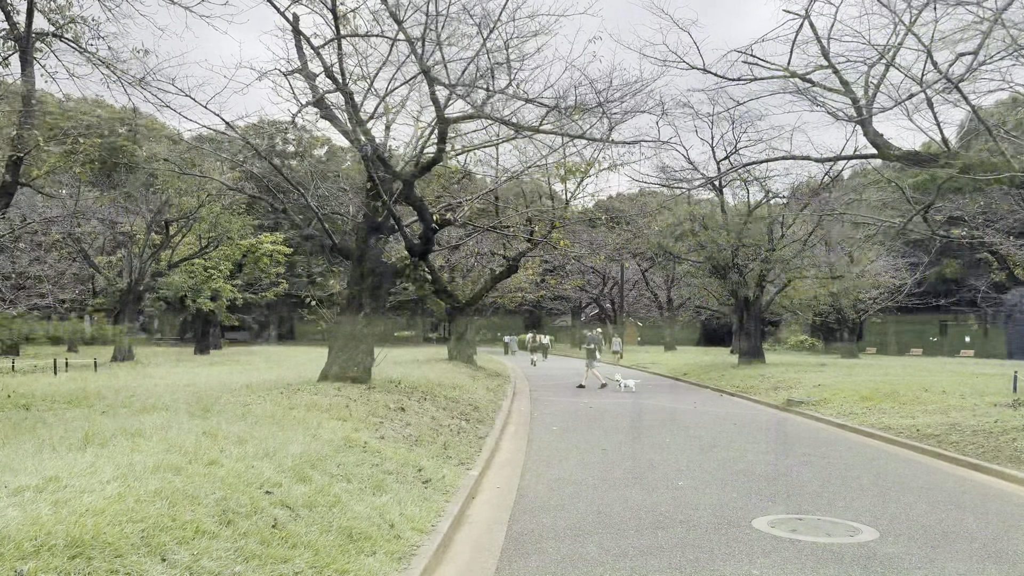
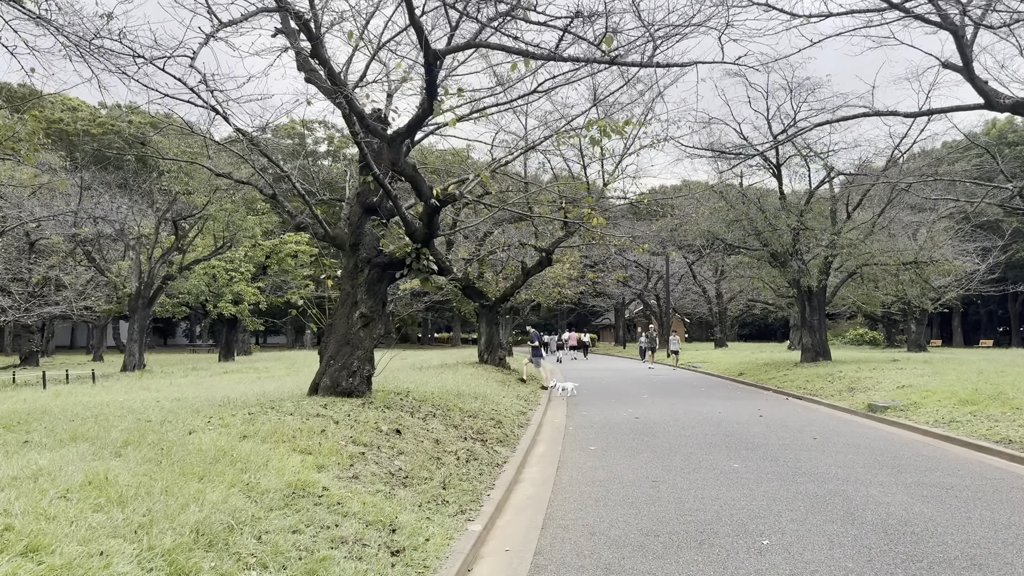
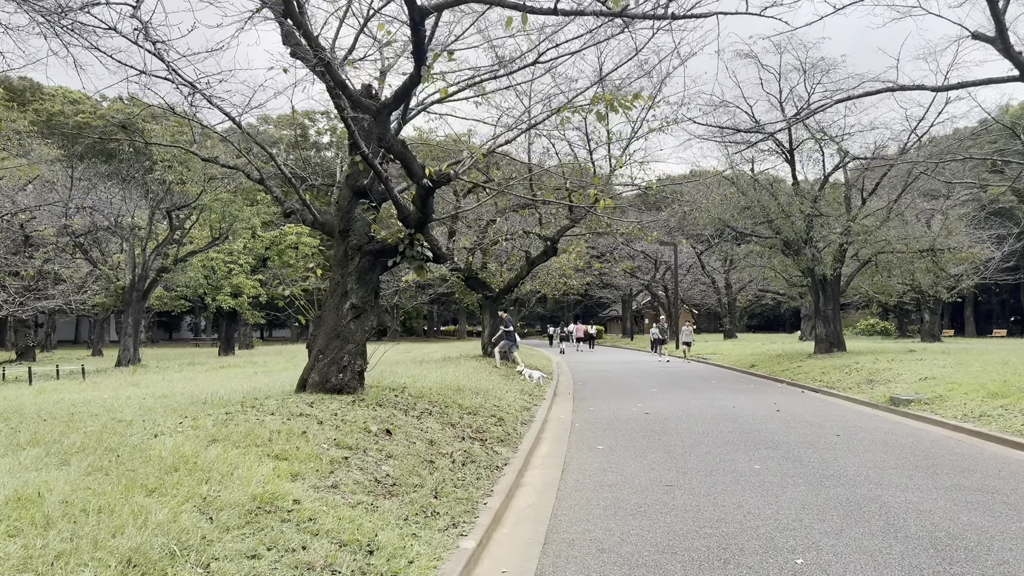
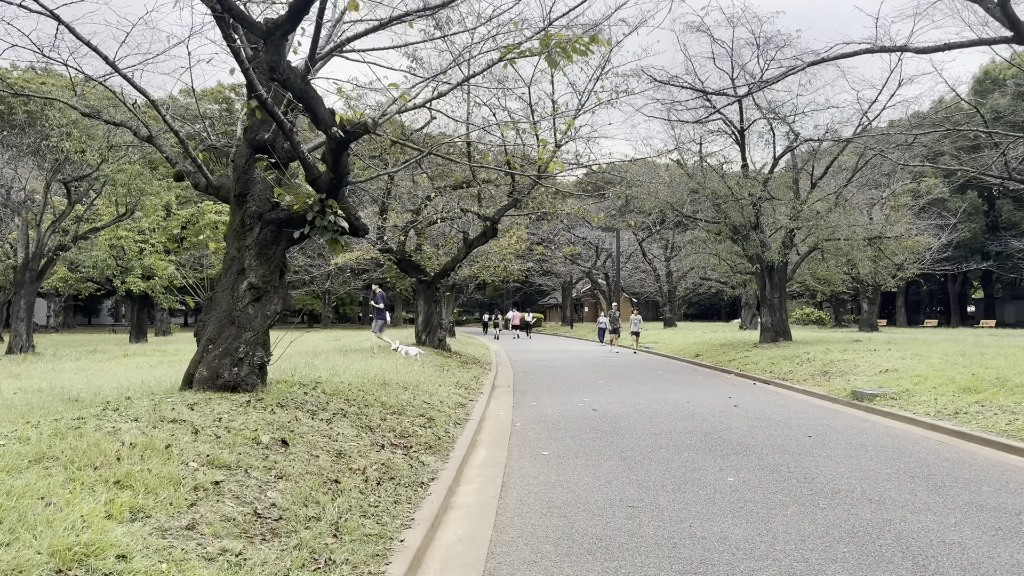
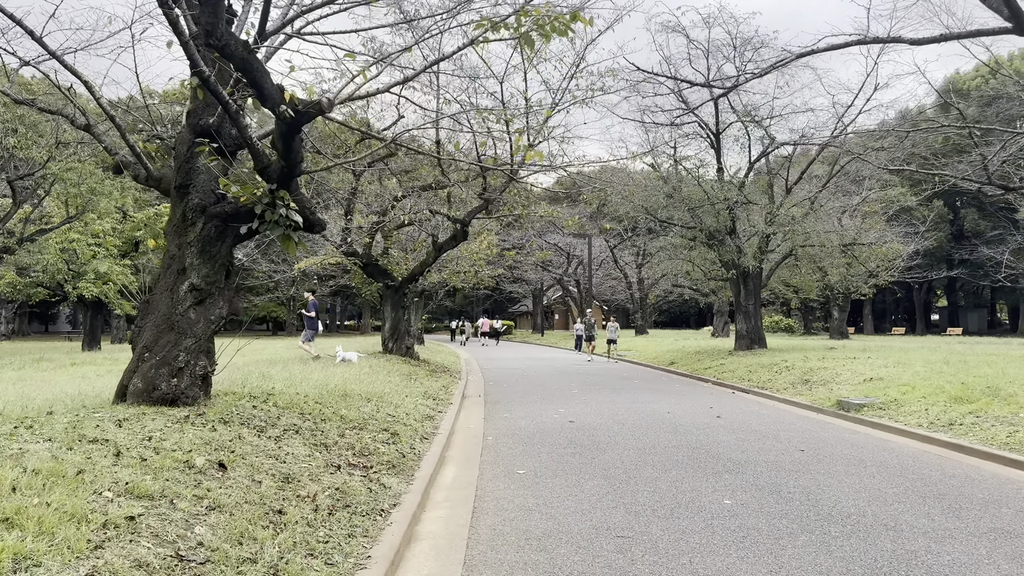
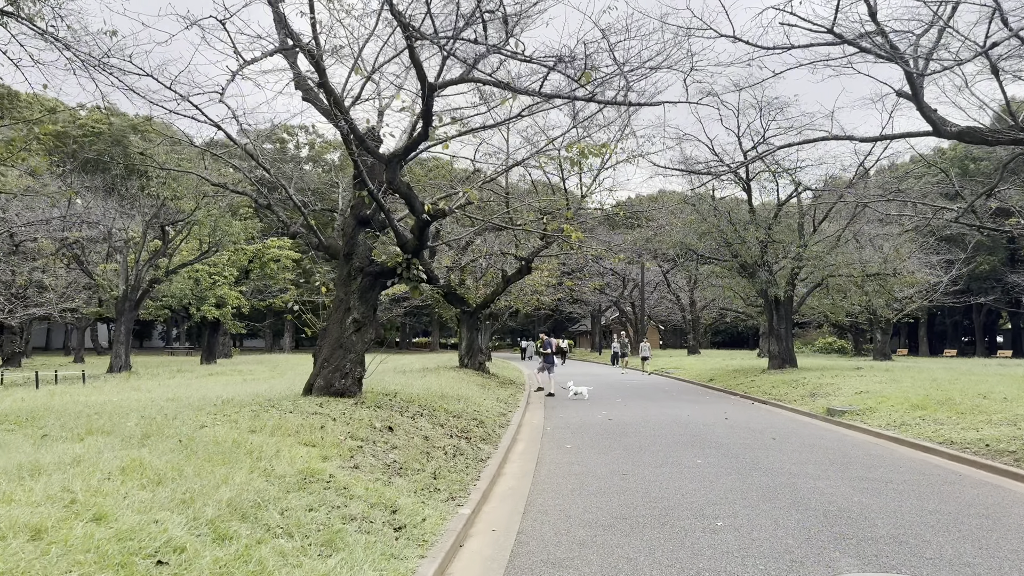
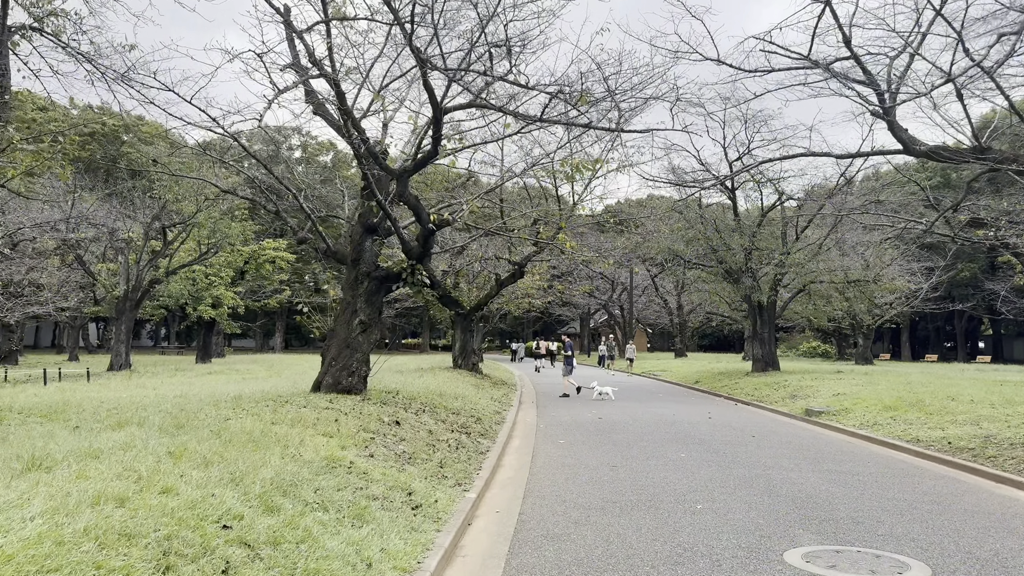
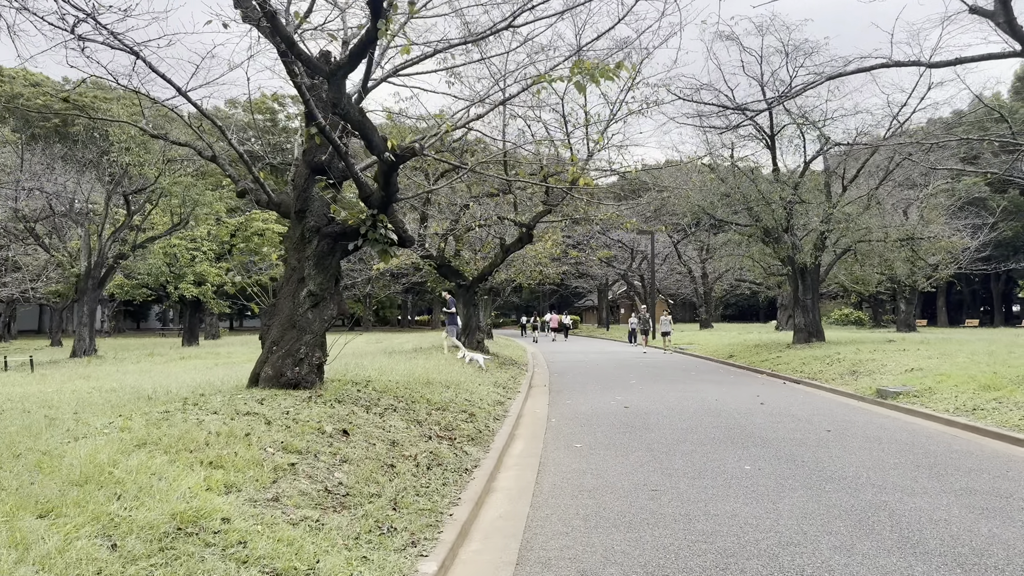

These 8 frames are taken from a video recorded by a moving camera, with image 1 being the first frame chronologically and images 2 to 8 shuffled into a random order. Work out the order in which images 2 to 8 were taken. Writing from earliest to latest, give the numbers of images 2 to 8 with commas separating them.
7, 6, 2, 3, 8, 4, 5
